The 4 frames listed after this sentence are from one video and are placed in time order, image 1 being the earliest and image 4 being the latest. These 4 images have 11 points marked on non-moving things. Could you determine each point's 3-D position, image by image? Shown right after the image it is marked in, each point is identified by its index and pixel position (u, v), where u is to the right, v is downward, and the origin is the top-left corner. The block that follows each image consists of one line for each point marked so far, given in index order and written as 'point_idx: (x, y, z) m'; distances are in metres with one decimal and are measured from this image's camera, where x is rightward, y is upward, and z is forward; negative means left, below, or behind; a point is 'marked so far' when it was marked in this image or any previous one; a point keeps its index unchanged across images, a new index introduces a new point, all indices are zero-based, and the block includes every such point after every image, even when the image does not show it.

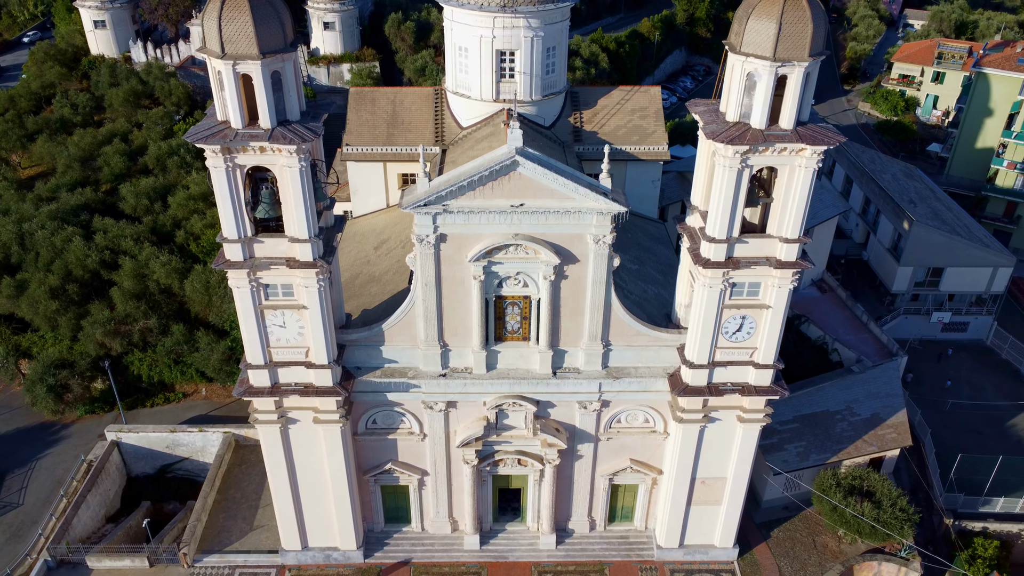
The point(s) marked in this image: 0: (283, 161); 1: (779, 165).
0: (-5.7, +3.2, +18.9) m
1: (+6.8, +3.2, +19.4) m
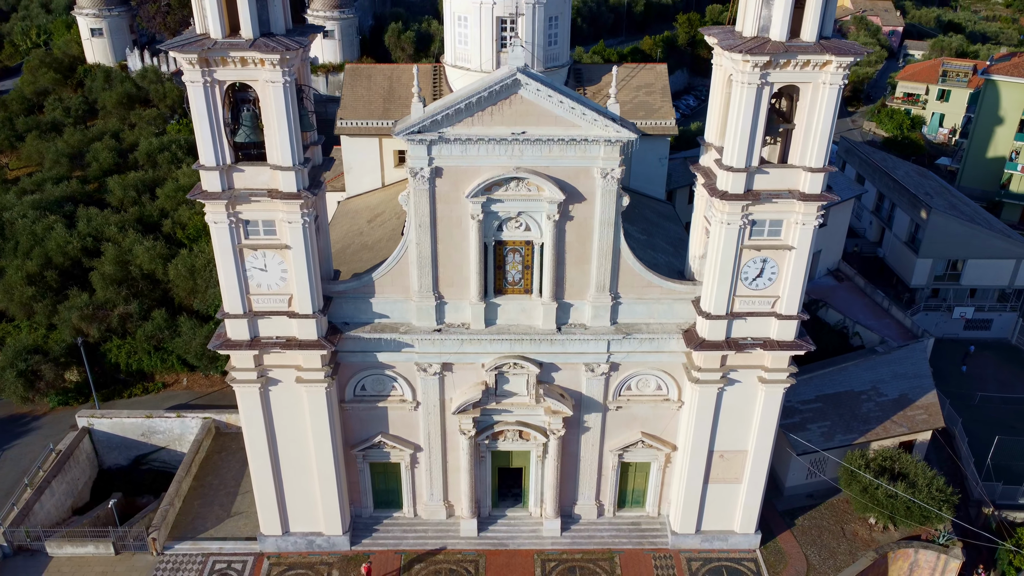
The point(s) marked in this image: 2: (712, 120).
0: (-5.7, +4.9, +17.5) m
1: (+6.8, +4.8, +18.0) m
2: (+5.2, +4.4, +19.9) m
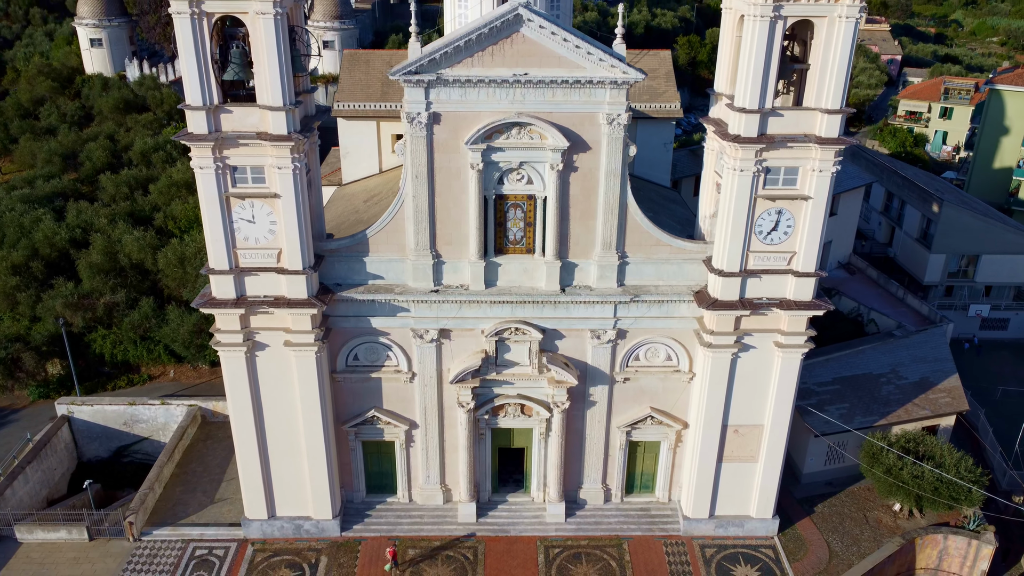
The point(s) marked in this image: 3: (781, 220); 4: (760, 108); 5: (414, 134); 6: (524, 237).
0: (-5.6, +6.2, +16.7) m
1: (+6.9, +6.1, +17.2) m
2: (+5.3, +5.5, +19.1) m
3: (+6.7, +1.7, +18.9) m
4: (+5.8, +4.2, +17.7) m
5: (-2.4, +3.7, +18.4) m
6: (+0.3, +1.3, +20.0) m
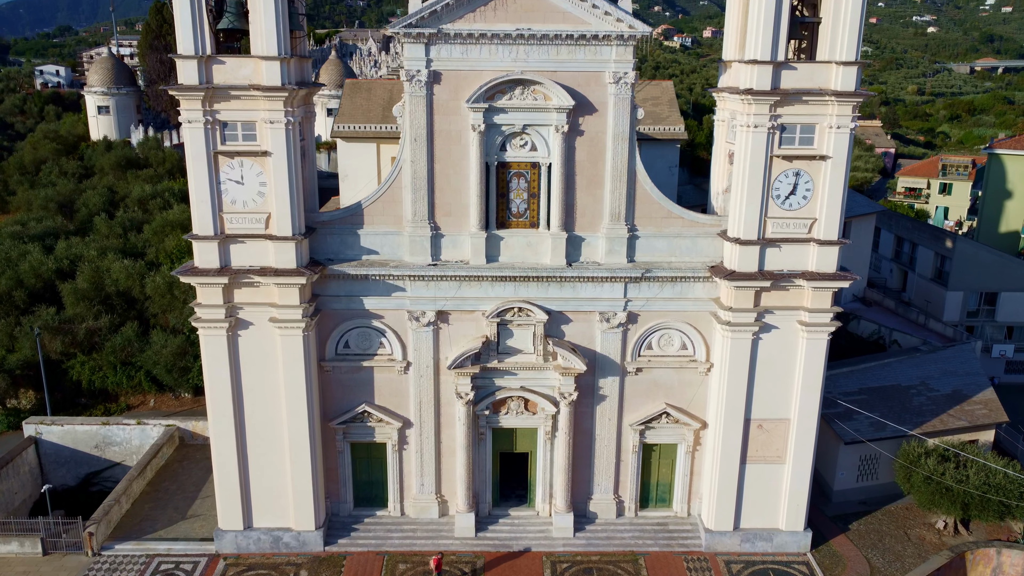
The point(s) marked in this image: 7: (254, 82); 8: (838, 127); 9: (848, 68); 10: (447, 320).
0: (-5.6, +7.2, +16.4) m
1: (+6.9, +7.1, +16.9) m
2: (+5.4, +6.2, +18.7) m
3: (+6.7, +2.4, +17.9) m
4: (+5.8, +5.1, +17.1) m
5: (-2.3, +4.5, +17.8) m
6: (+0.4, +2.0, +18.9) m
7: (-5.8, +4.6, +17.2) m
8: (+7.4, +3.7, +17.3) m
9: (+7.5, +4.9, +17.1) m
10: (-1.6, -0.8, +19.3) m
